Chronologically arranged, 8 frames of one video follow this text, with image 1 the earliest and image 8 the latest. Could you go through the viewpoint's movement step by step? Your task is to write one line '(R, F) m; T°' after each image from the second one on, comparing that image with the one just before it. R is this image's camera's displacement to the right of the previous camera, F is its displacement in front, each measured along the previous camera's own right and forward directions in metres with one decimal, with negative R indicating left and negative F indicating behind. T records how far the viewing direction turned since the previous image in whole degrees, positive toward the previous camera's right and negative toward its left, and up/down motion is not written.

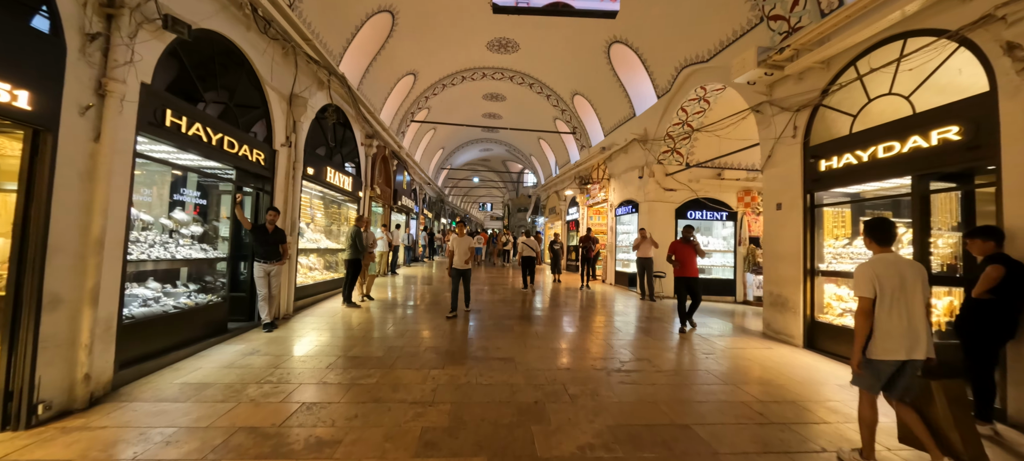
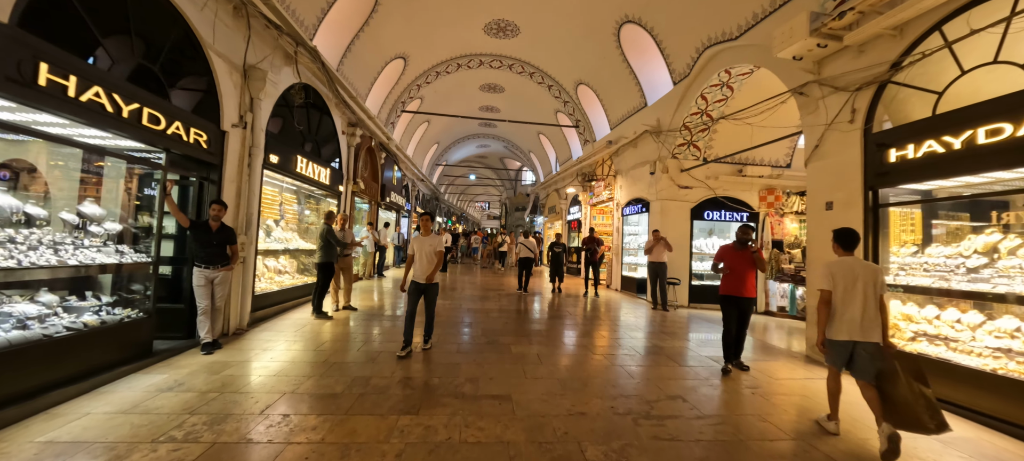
(0.0, +0.8) m; 0°
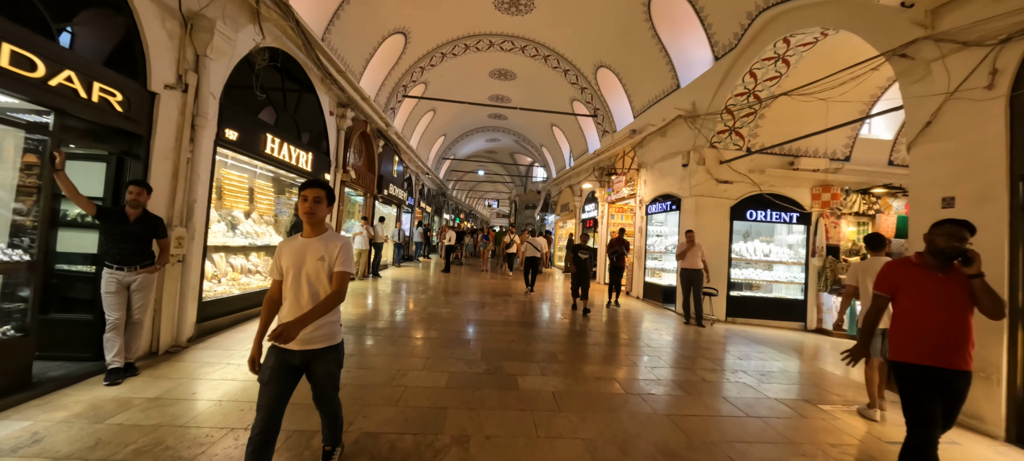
(0.0, +1.0) m; -1°
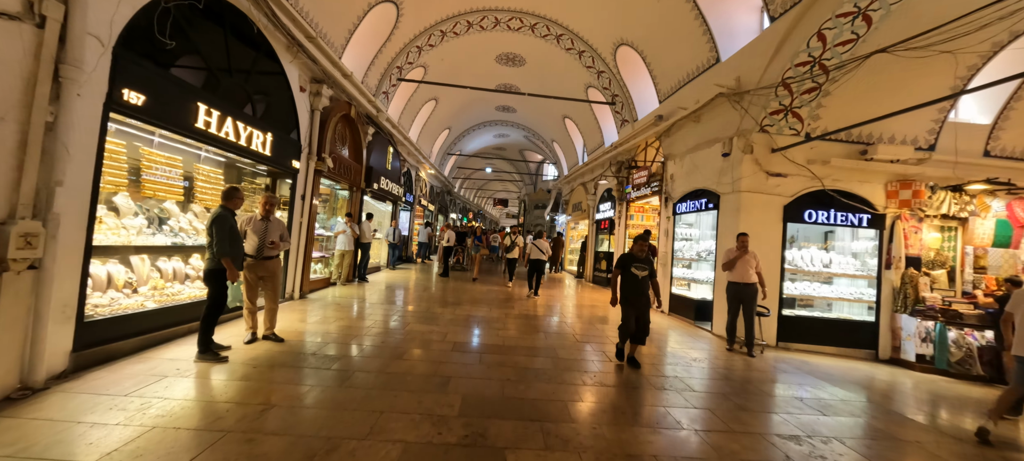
(+0.1, +1.1) m; -2°
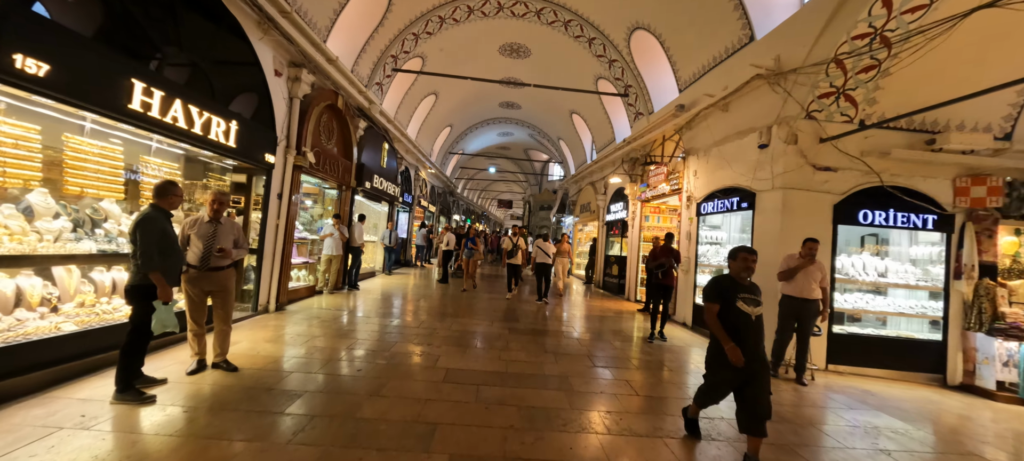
(0.0, +0.7) m; -1°
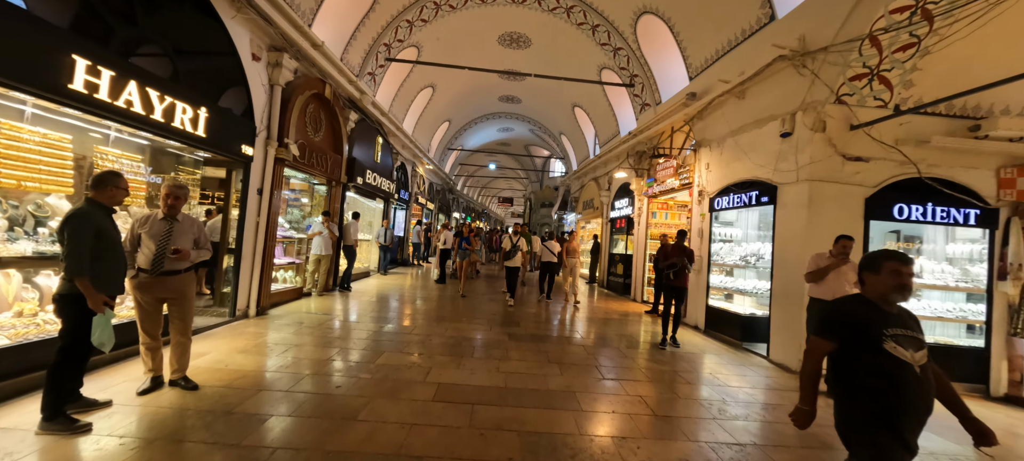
(0.0, +0.4) m; 0°
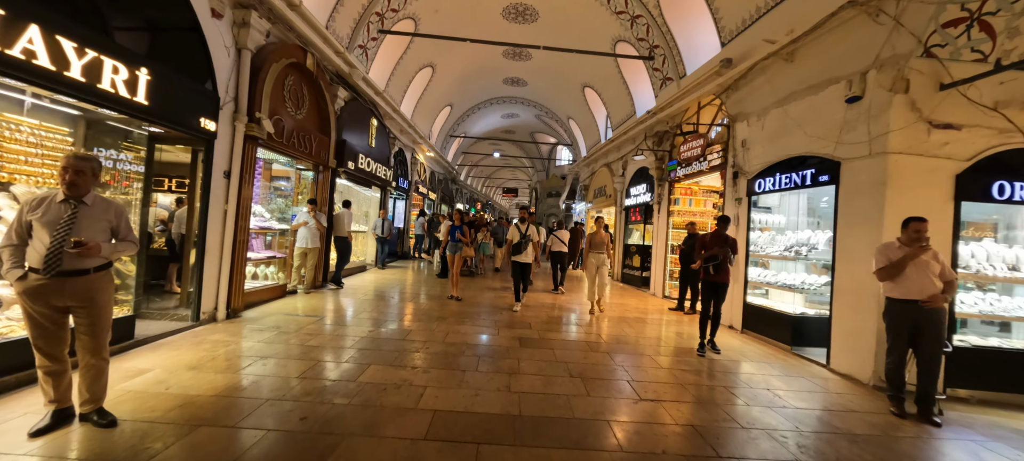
(-0.1, +0.7) m; -1°
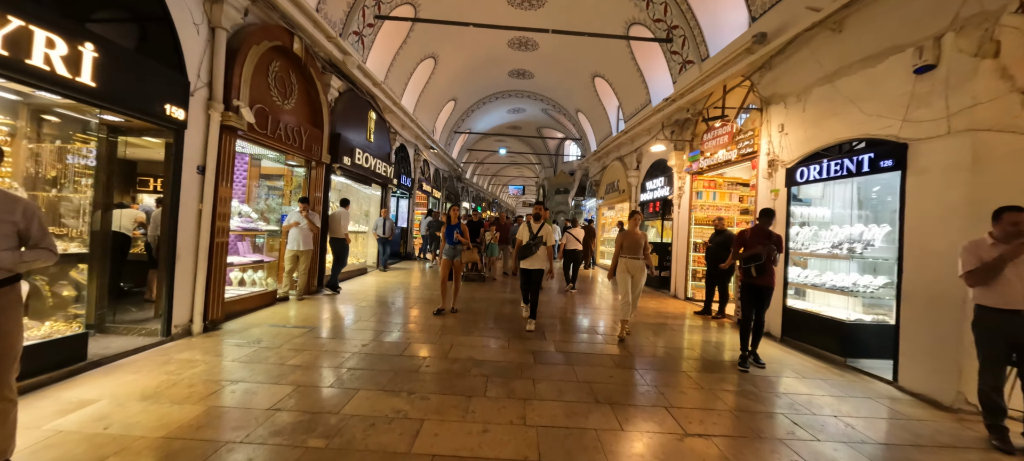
(0.0, +0.5) m; -1°
